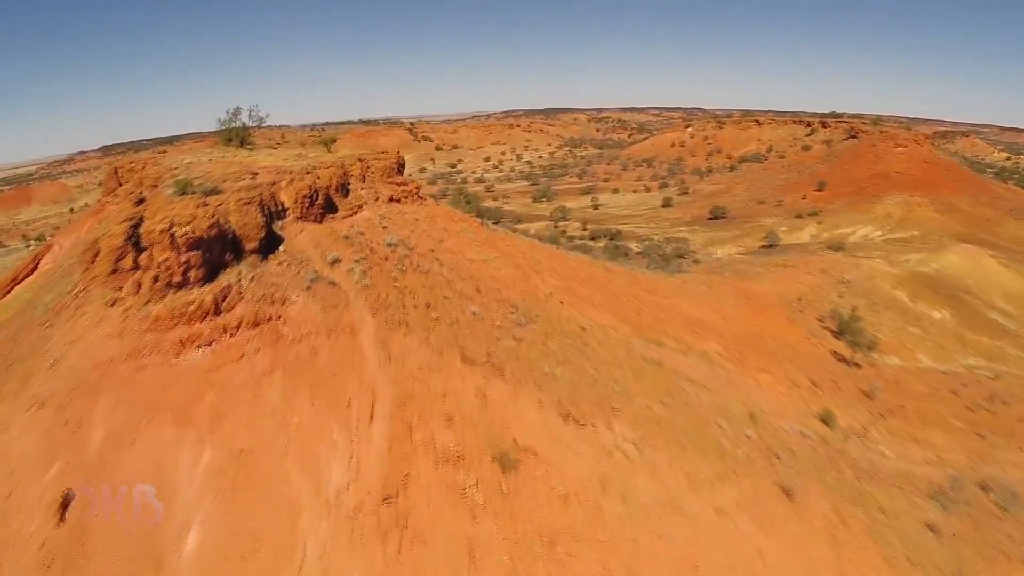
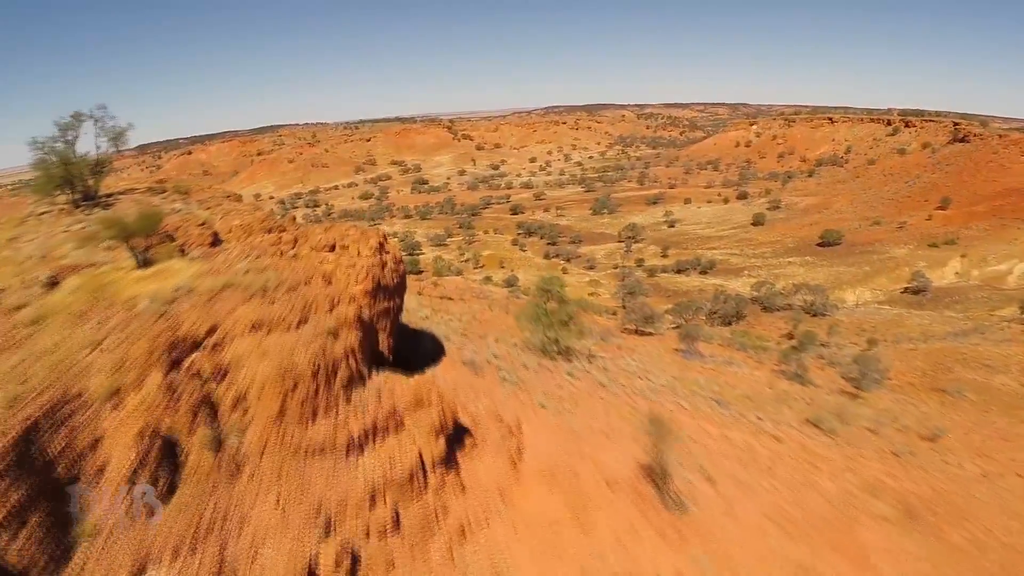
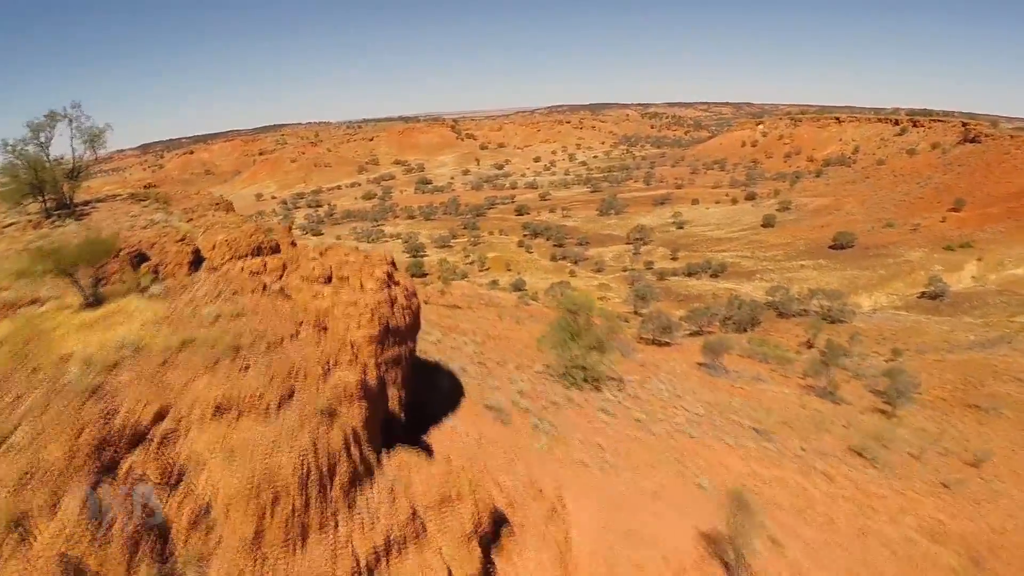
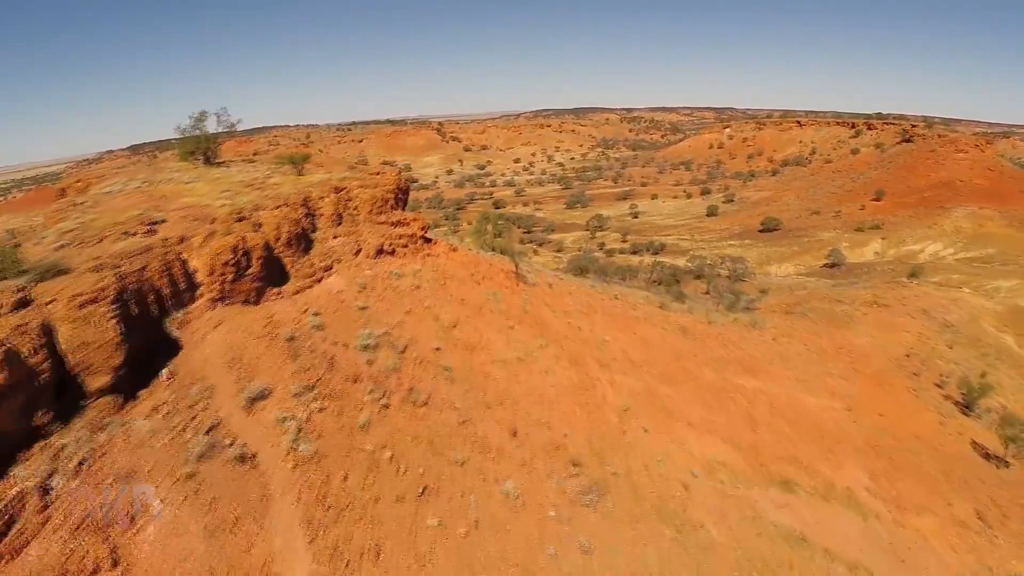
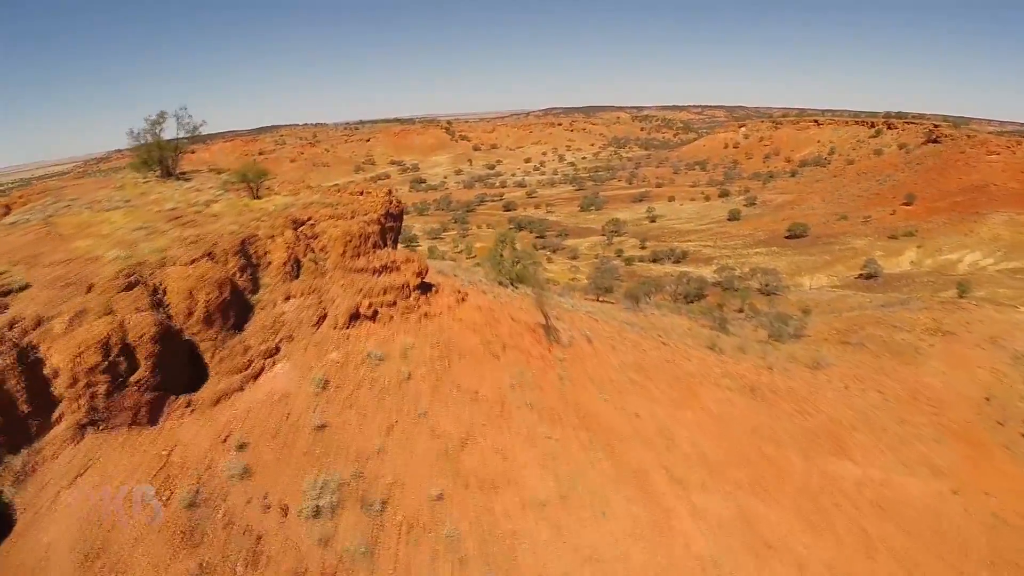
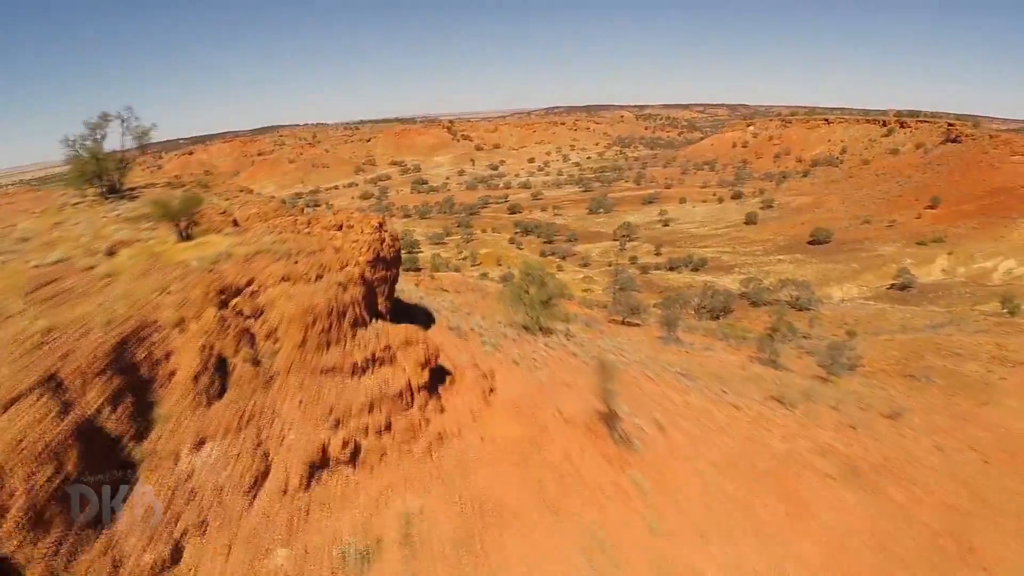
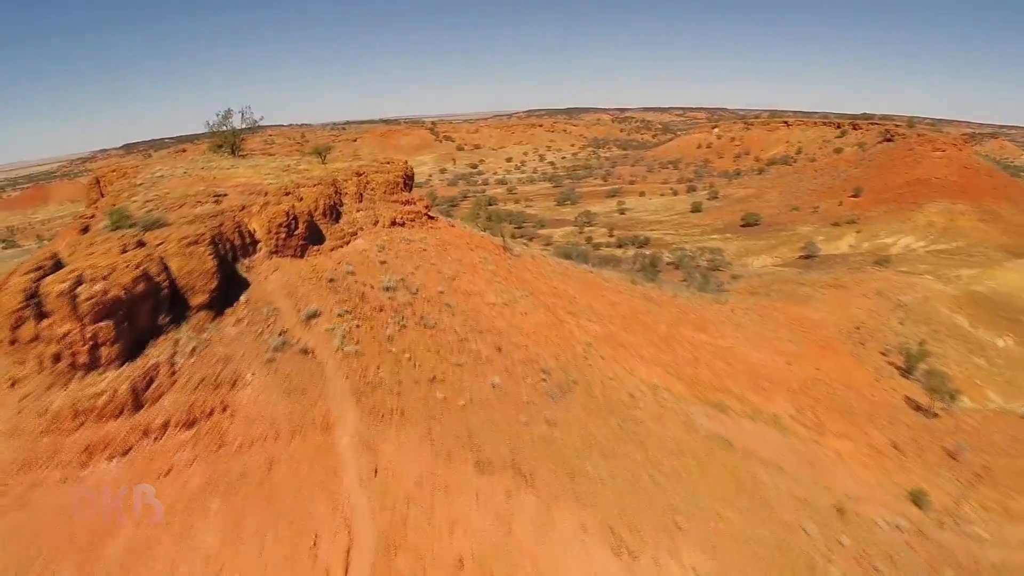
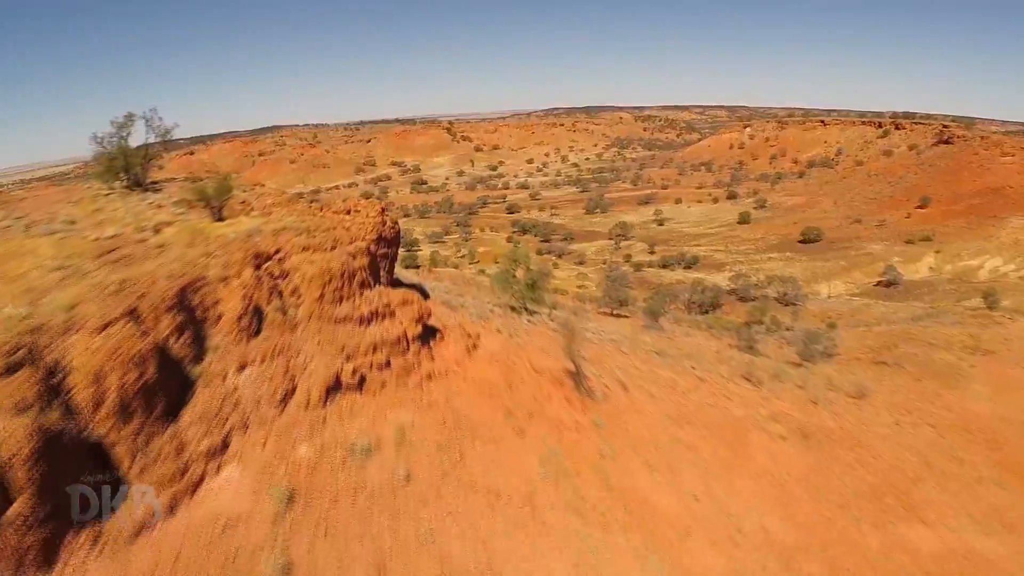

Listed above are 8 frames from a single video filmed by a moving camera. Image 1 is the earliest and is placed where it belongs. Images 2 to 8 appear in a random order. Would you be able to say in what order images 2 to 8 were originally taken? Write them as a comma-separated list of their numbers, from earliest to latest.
7, 4, 5, 8, 6, 2, 3
